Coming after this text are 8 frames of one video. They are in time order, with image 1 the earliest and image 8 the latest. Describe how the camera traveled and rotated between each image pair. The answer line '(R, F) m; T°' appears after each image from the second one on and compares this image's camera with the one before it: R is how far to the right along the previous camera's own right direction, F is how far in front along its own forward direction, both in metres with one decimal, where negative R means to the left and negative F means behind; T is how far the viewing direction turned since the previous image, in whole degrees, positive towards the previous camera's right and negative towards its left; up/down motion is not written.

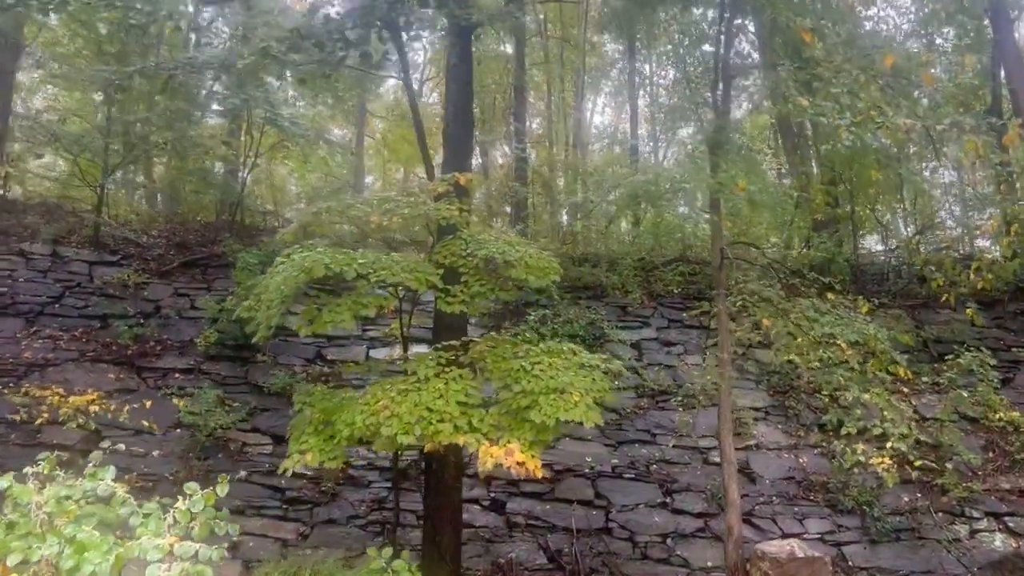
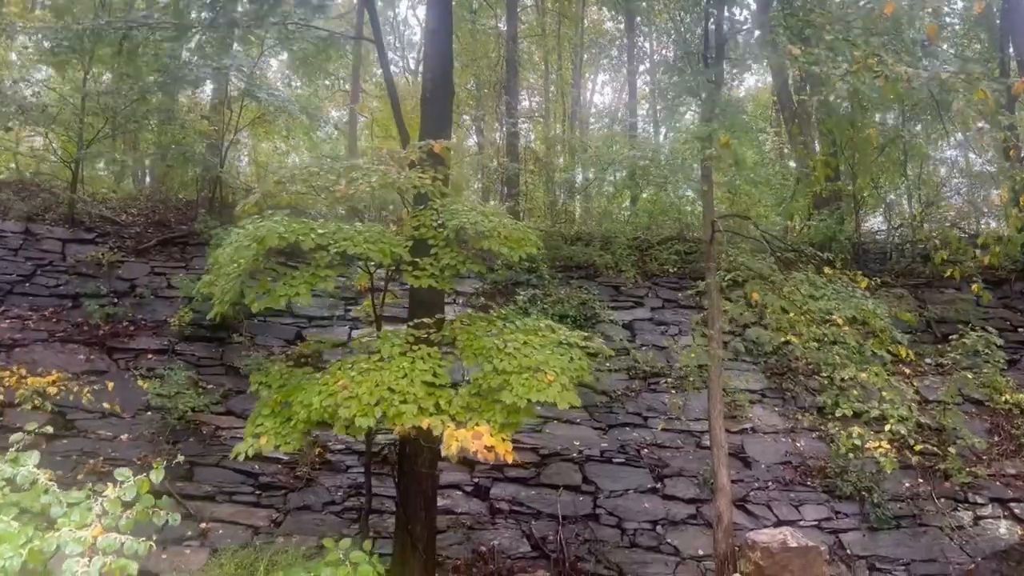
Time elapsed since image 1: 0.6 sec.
(+0.2, +0.3) m; 0°
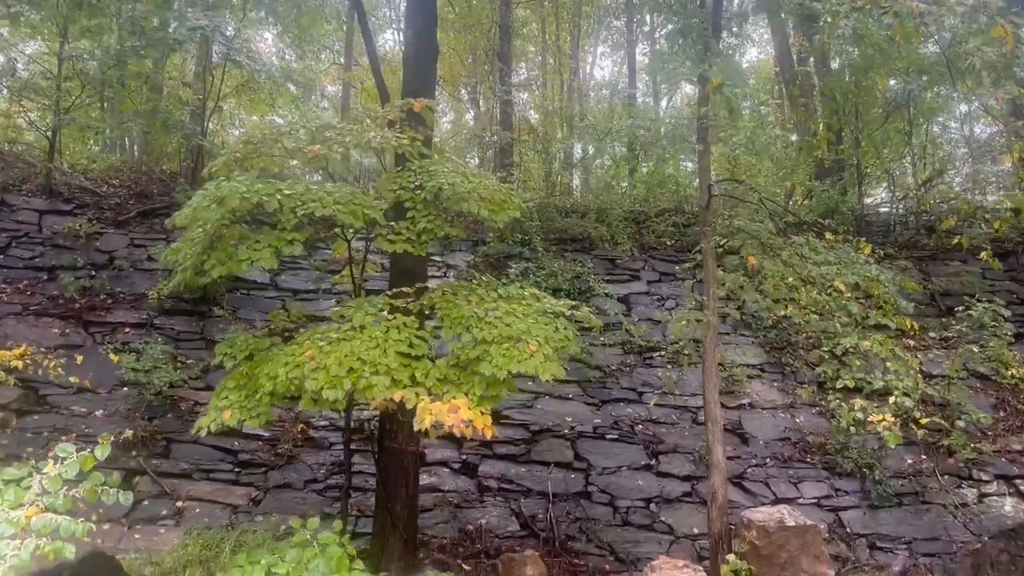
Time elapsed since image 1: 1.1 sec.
(+0.1, +0.3) m; 0°
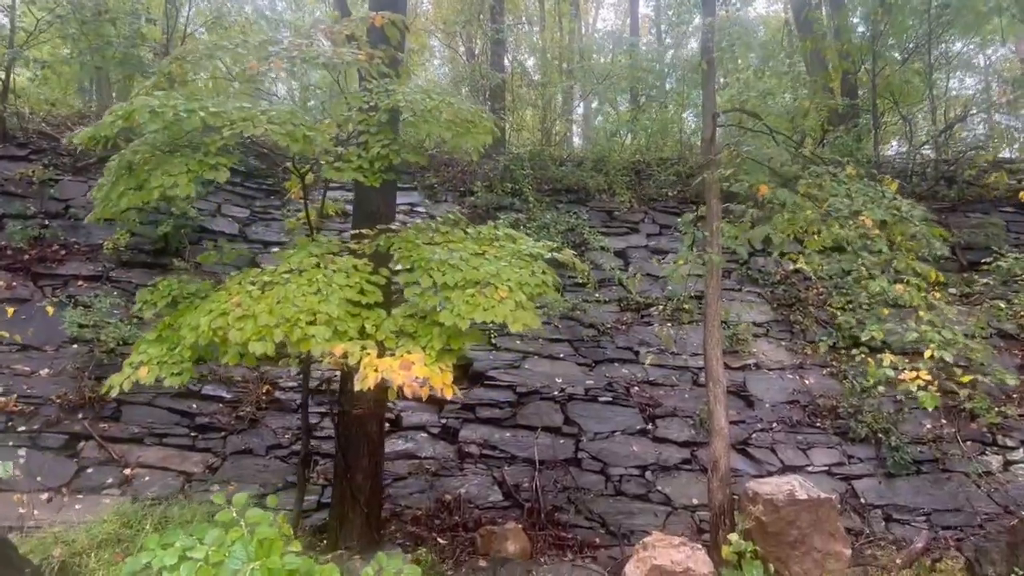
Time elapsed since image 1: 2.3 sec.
(+0.2, +0.6) m; 0°
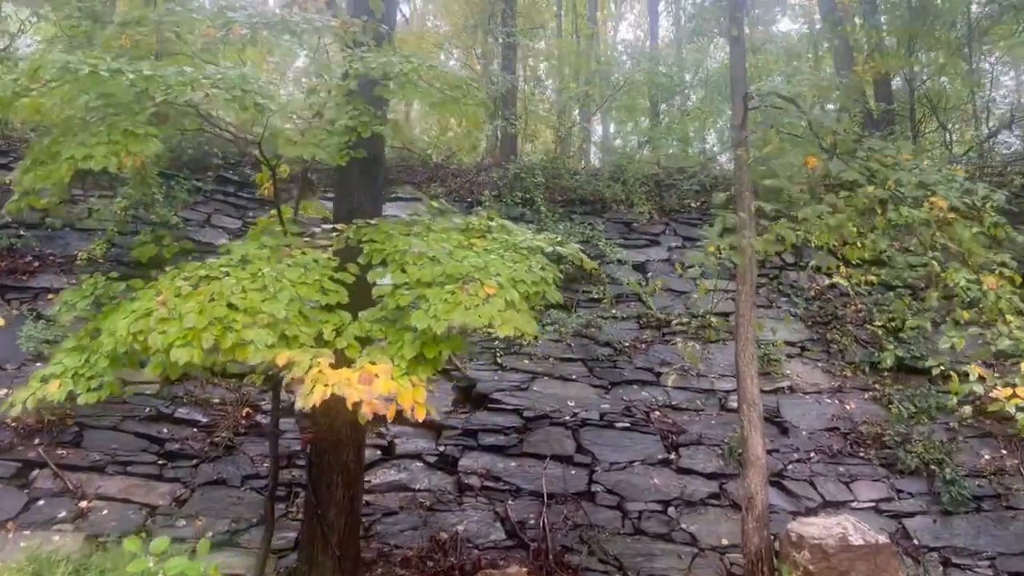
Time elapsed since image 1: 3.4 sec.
(+0.1, +0.6) m; -2°
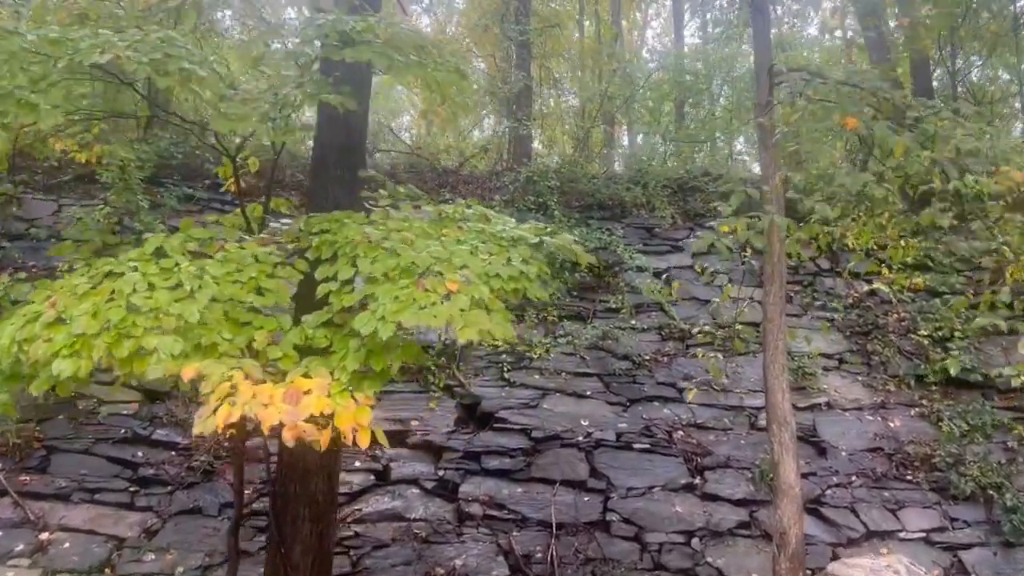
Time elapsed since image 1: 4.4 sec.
(+0.2, +0.5) m; -2°
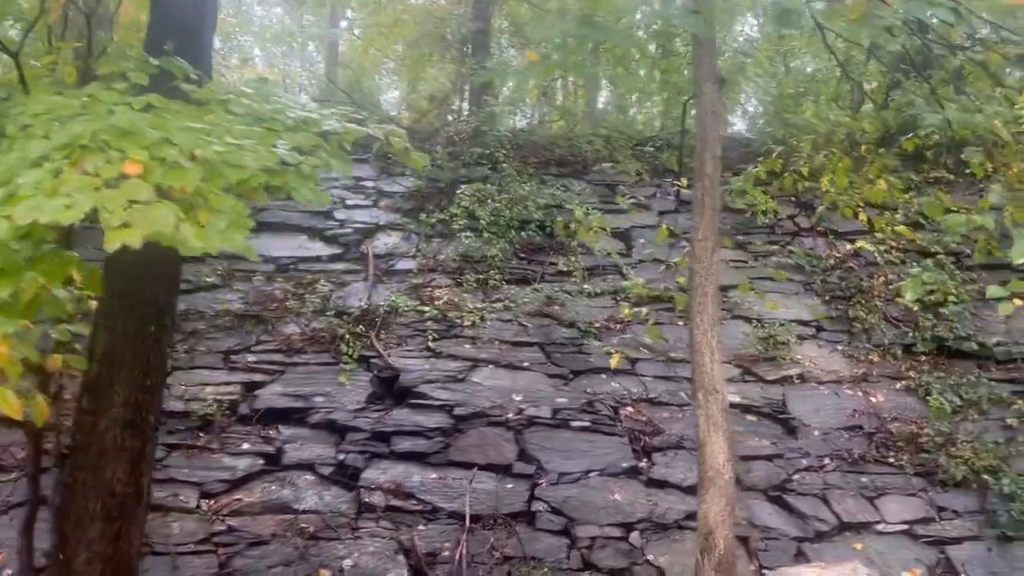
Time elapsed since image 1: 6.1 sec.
(+0.6, +0.7) m; 0°
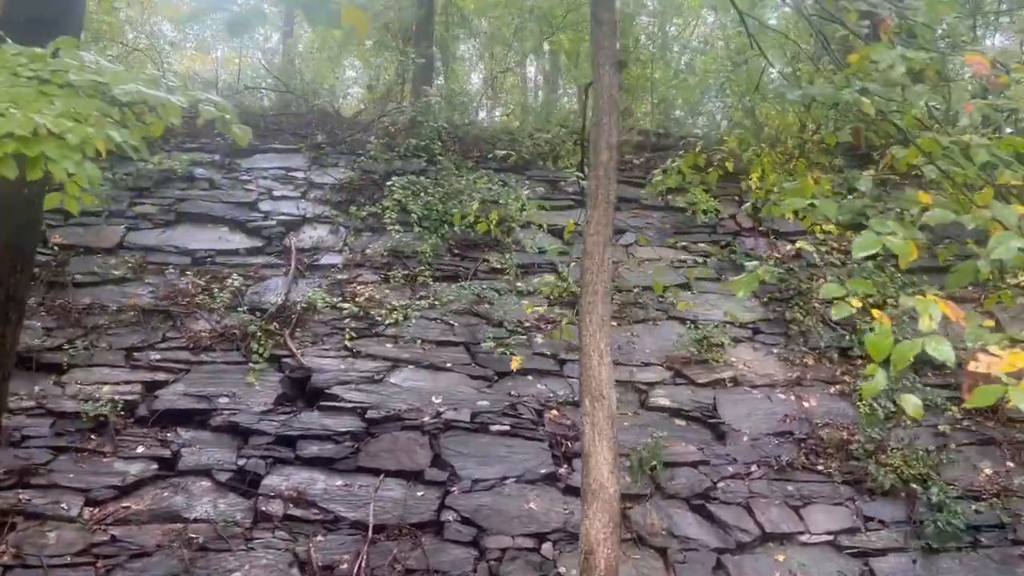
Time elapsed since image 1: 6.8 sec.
(+0.4, +0.2) m; +2°
